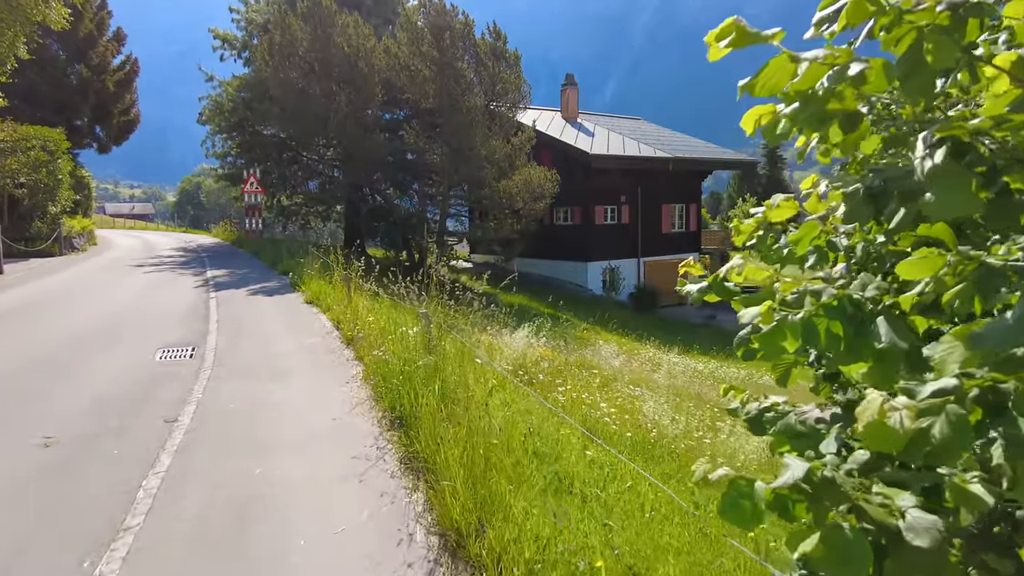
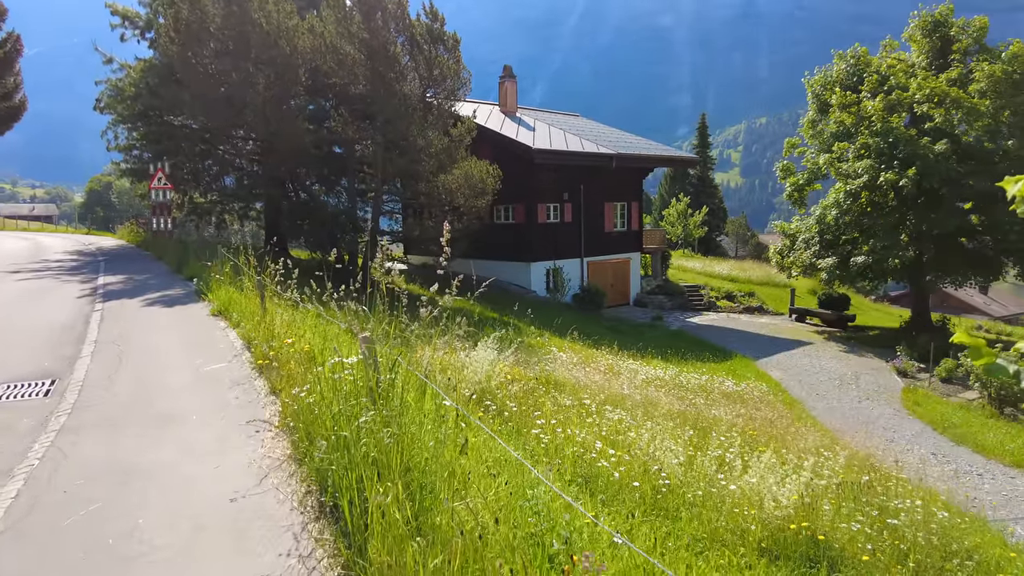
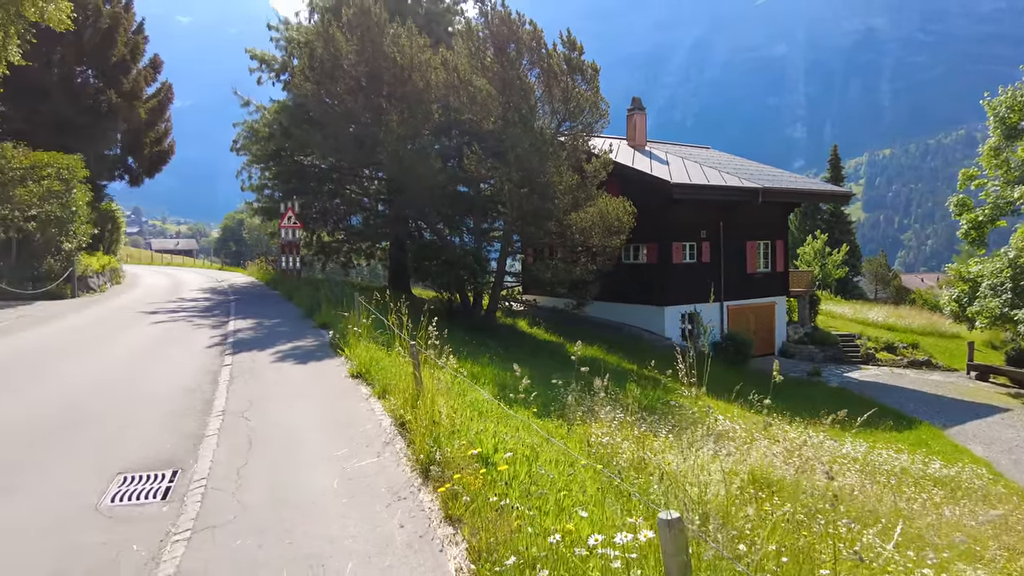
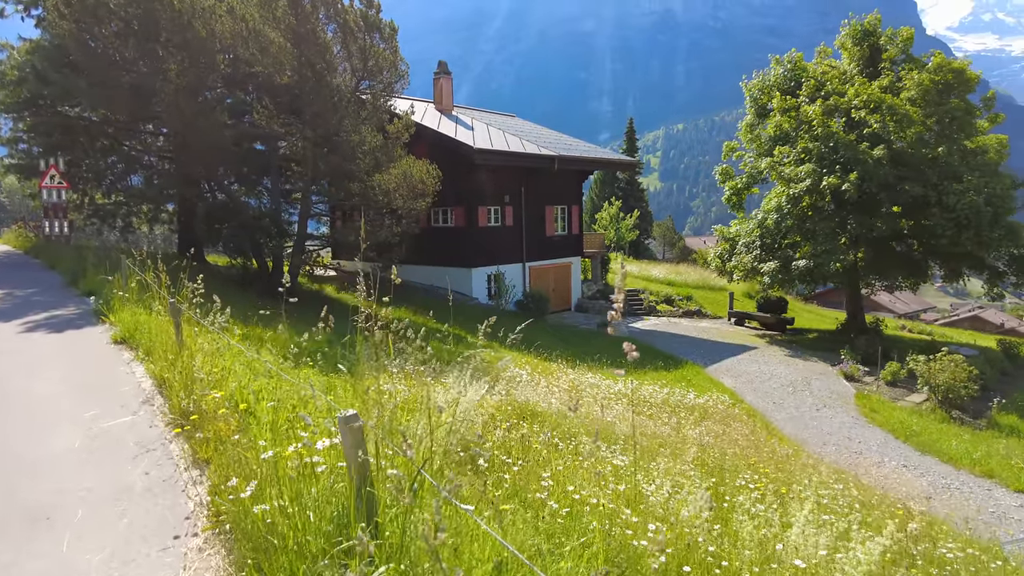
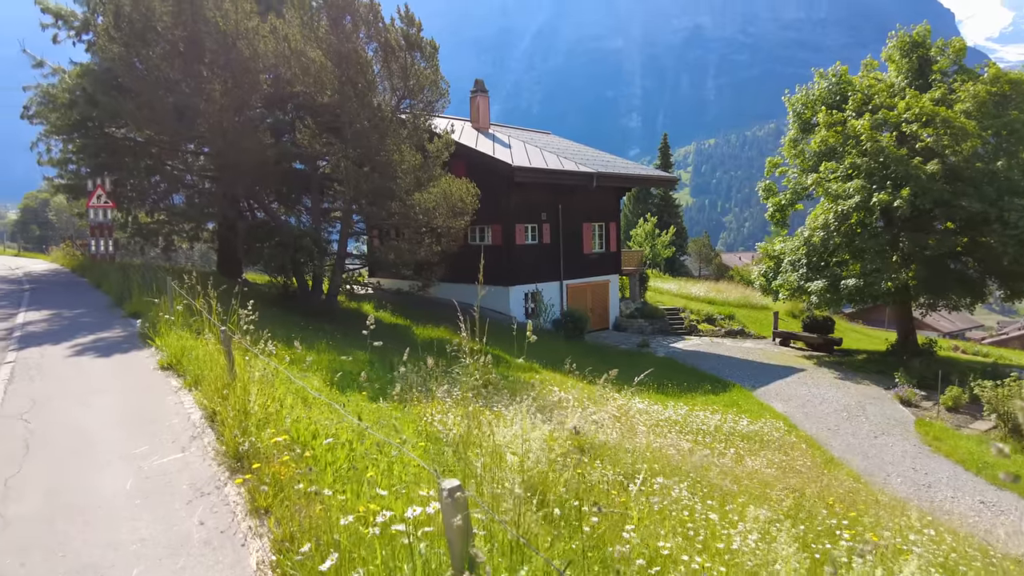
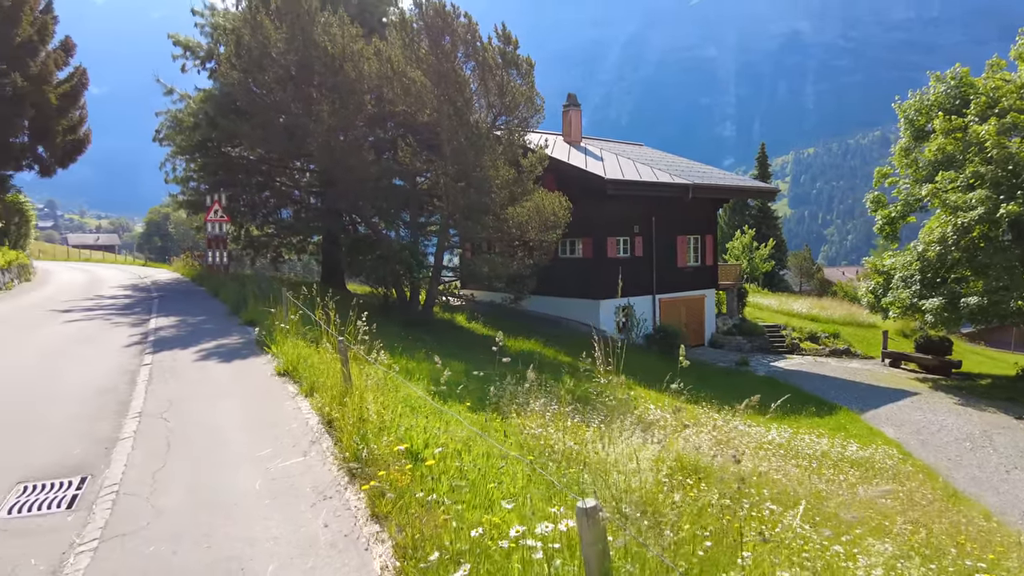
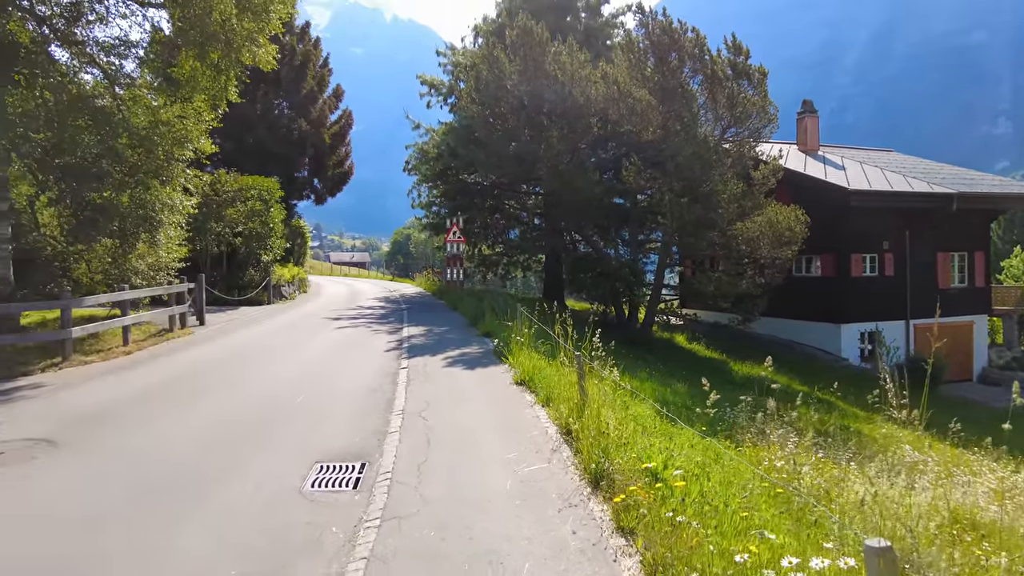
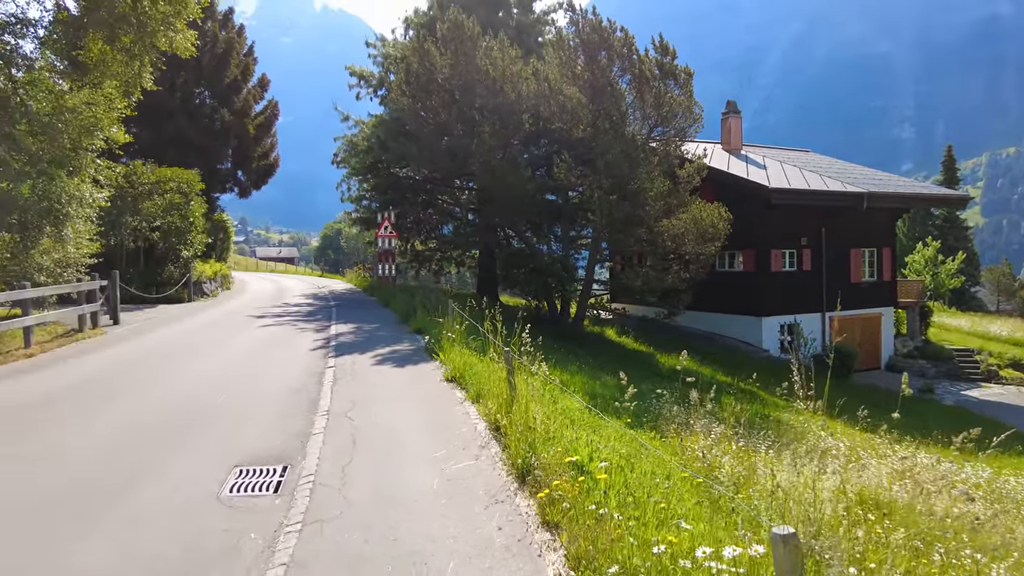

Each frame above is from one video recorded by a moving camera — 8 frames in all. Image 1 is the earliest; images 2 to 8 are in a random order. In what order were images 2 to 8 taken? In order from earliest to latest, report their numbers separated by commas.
2, 4, 5, 6, 3, 8, 7
